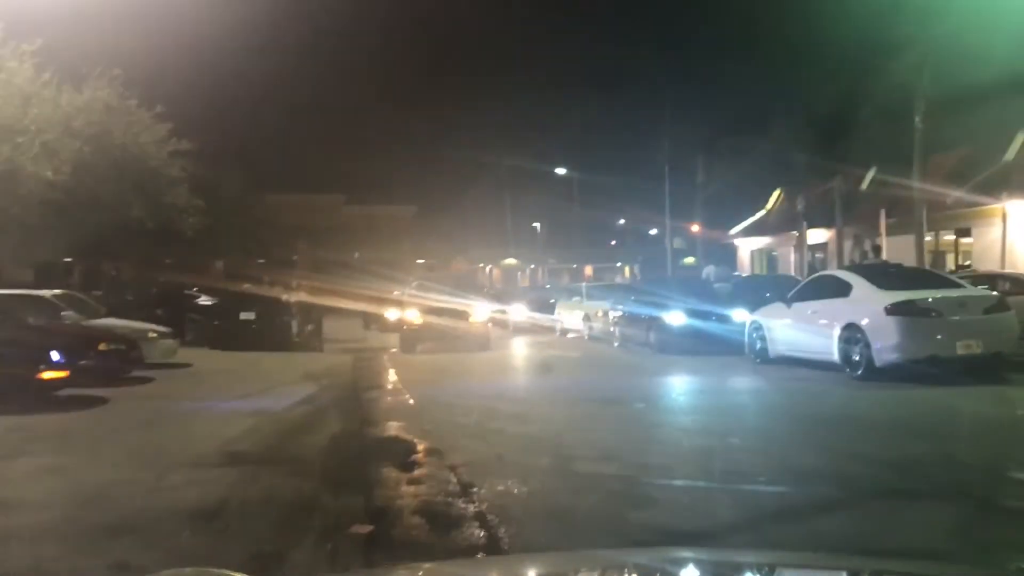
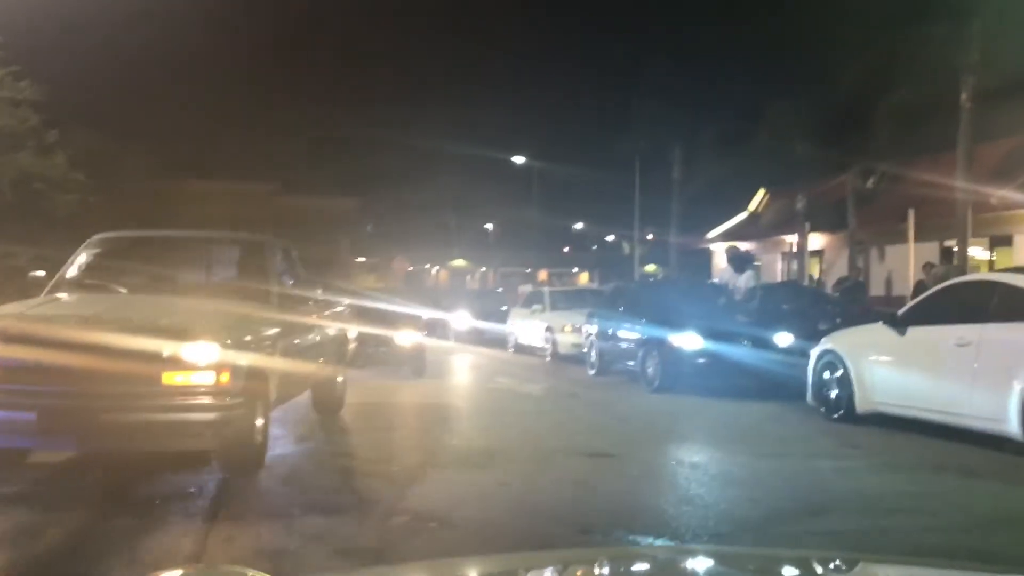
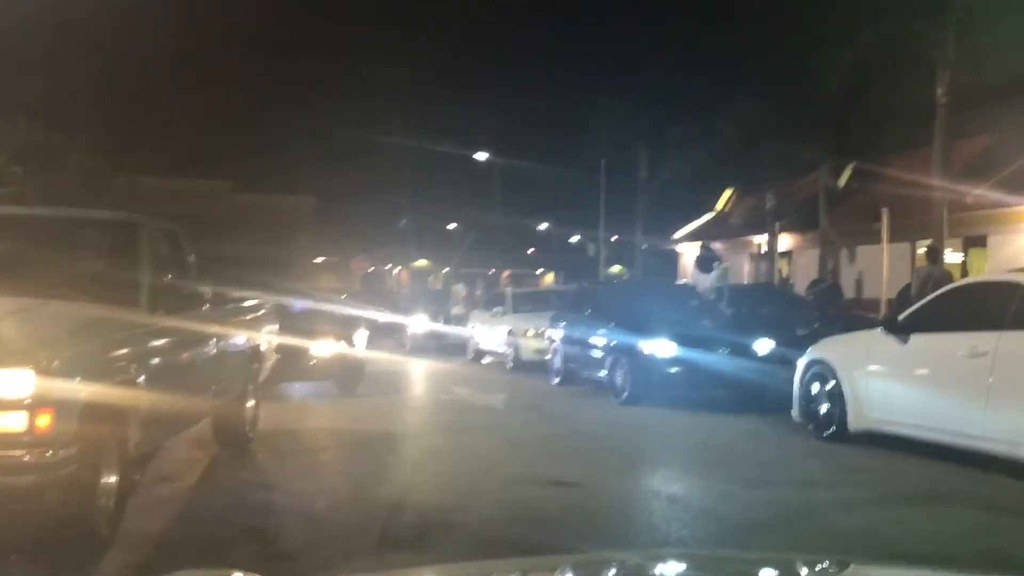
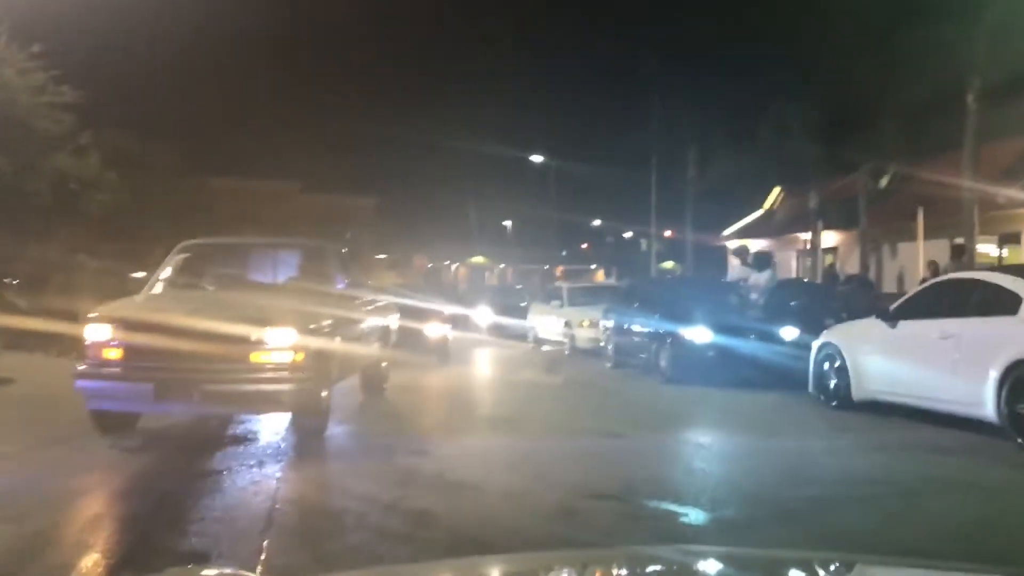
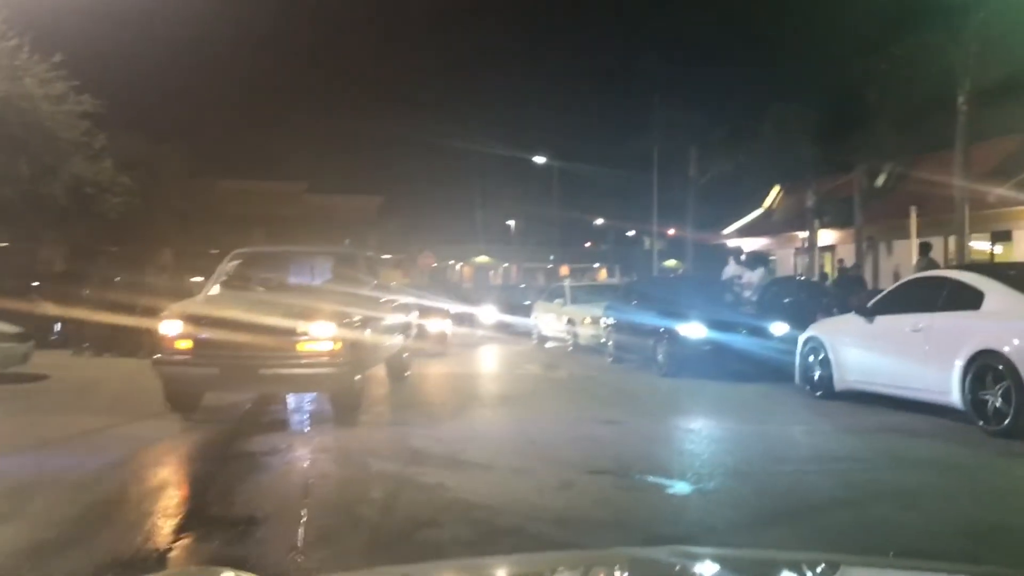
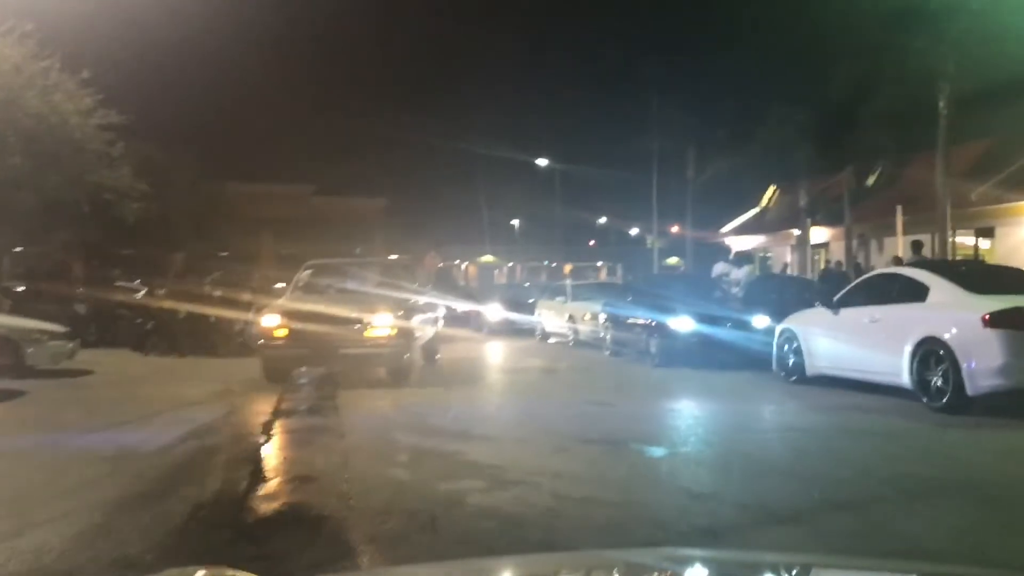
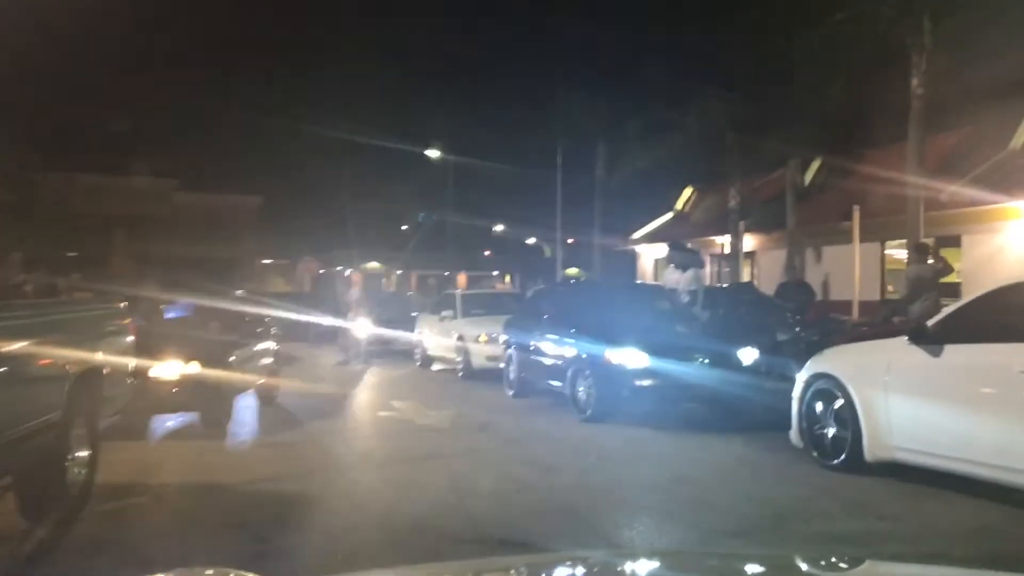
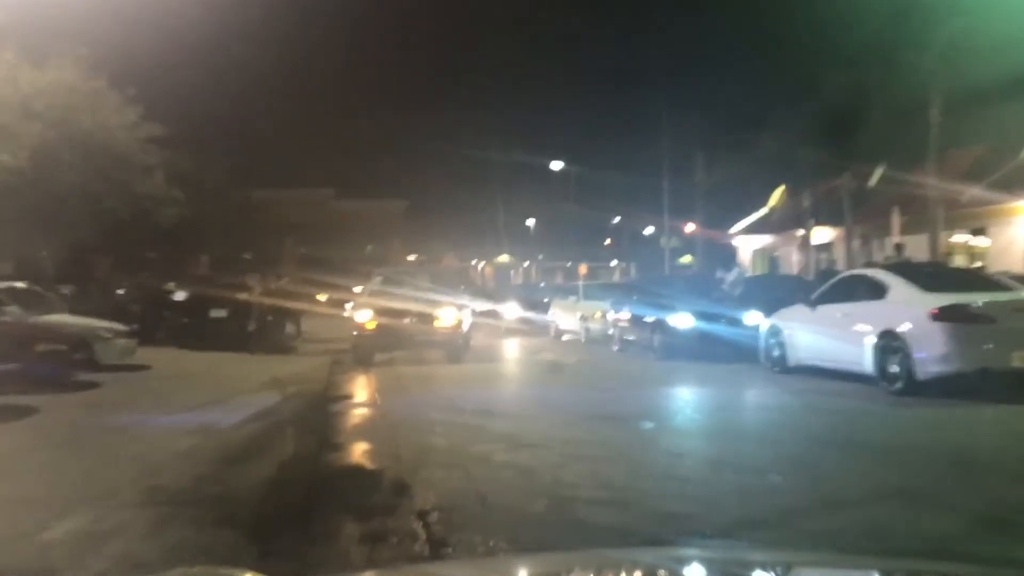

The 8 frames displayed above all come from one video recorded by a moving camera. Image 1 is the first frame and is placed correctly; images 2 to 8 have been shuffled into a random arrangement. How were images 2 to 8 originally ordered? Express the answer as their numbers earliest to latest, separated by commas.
8, 6, 5, 4, 2, 3, 7
